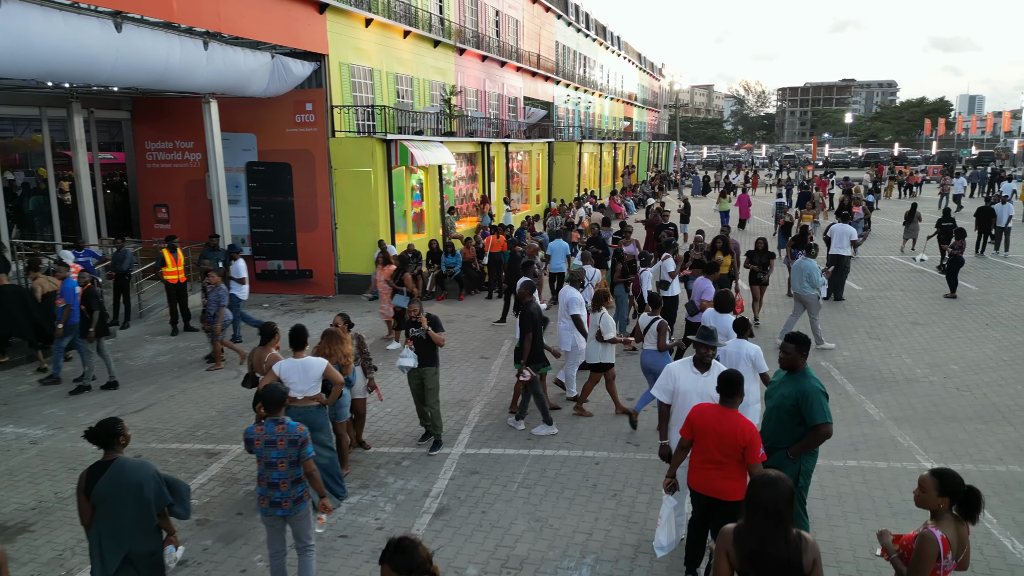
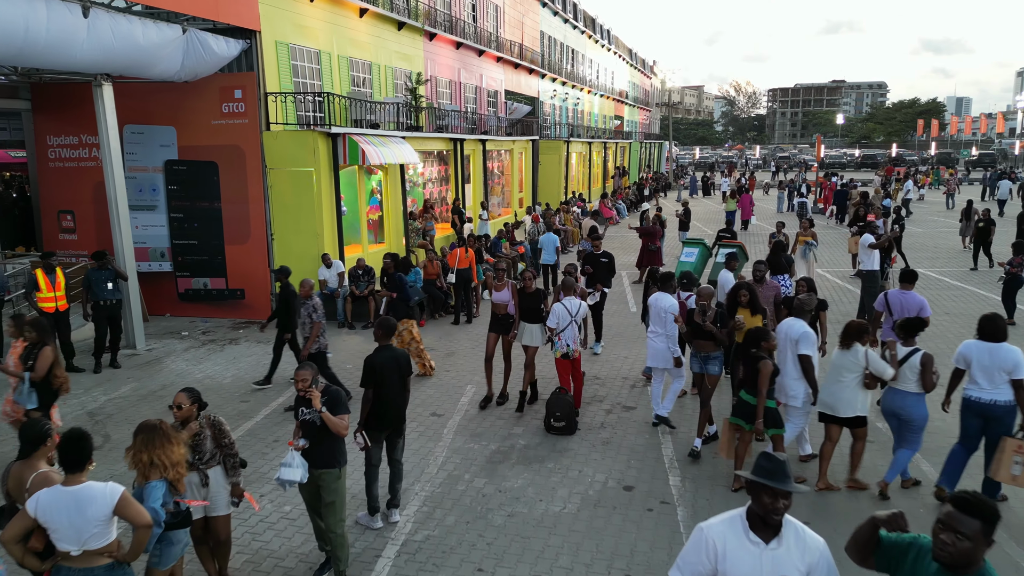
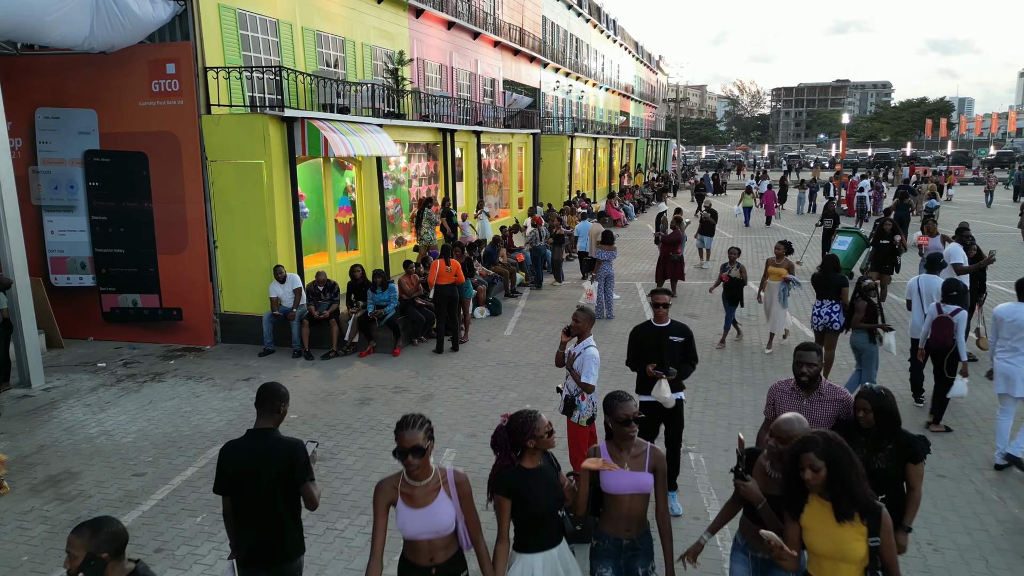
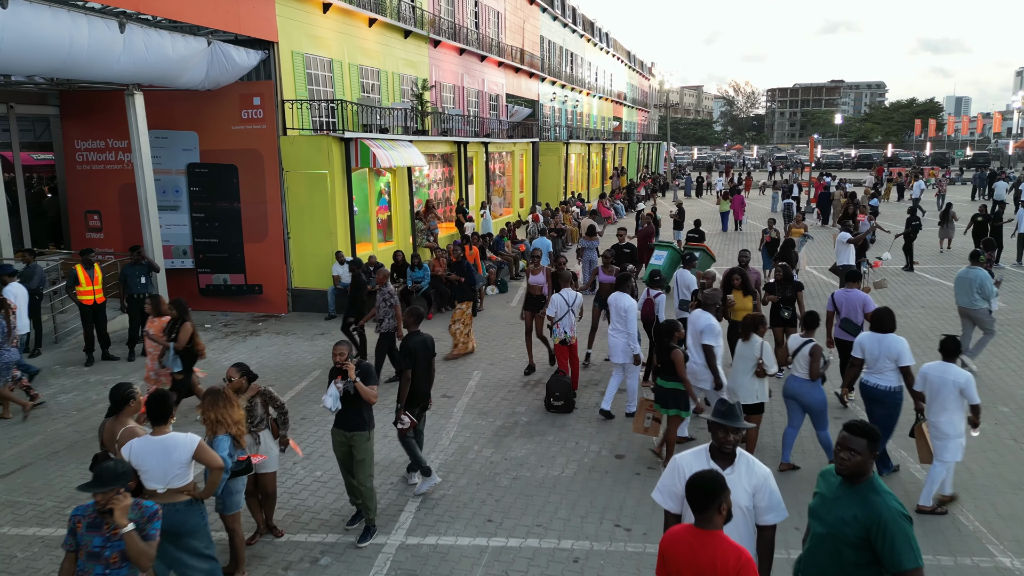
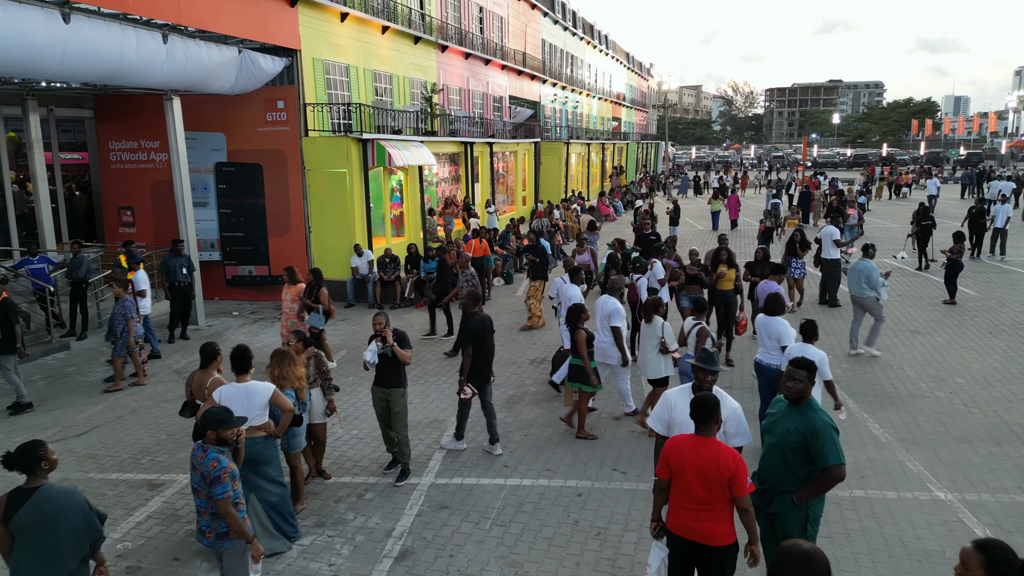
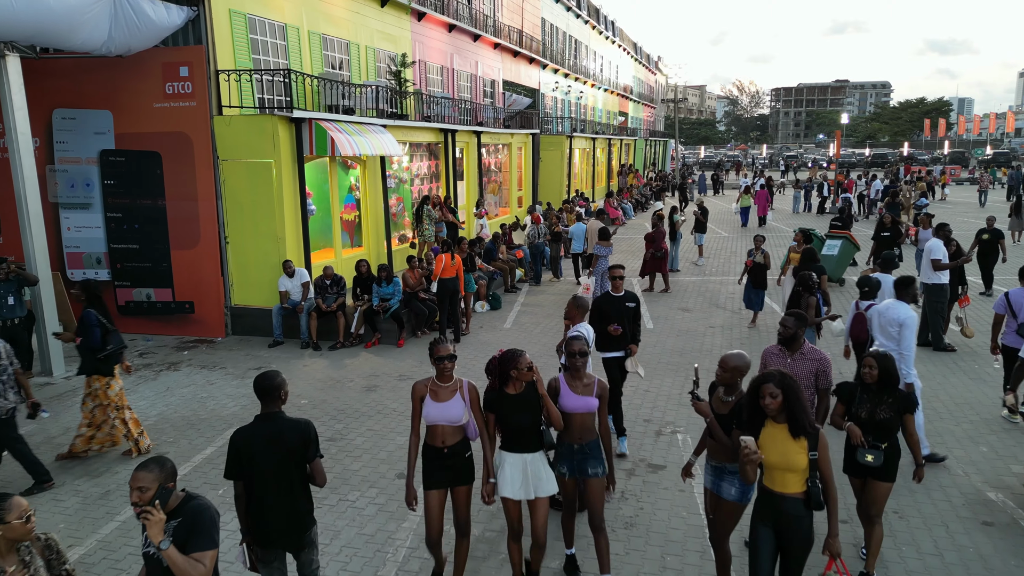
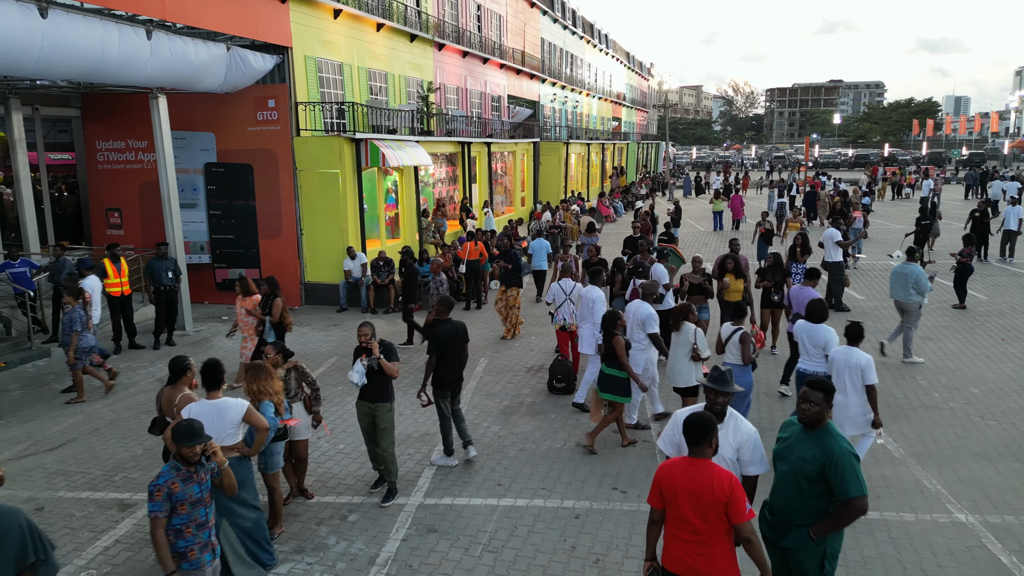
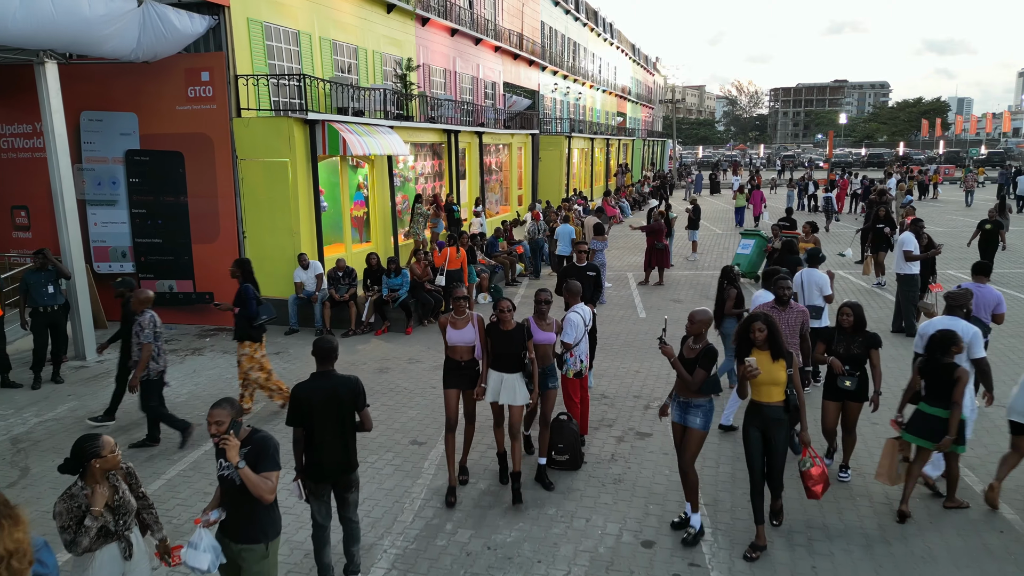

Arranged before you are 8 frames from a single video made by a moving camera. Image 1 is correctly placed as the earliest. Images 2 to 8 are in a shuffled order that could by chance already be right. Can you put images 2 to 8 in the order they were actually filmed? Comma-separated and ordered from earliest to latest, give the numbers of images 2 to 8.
5, 7, 4, 2, 8, 6, 3
